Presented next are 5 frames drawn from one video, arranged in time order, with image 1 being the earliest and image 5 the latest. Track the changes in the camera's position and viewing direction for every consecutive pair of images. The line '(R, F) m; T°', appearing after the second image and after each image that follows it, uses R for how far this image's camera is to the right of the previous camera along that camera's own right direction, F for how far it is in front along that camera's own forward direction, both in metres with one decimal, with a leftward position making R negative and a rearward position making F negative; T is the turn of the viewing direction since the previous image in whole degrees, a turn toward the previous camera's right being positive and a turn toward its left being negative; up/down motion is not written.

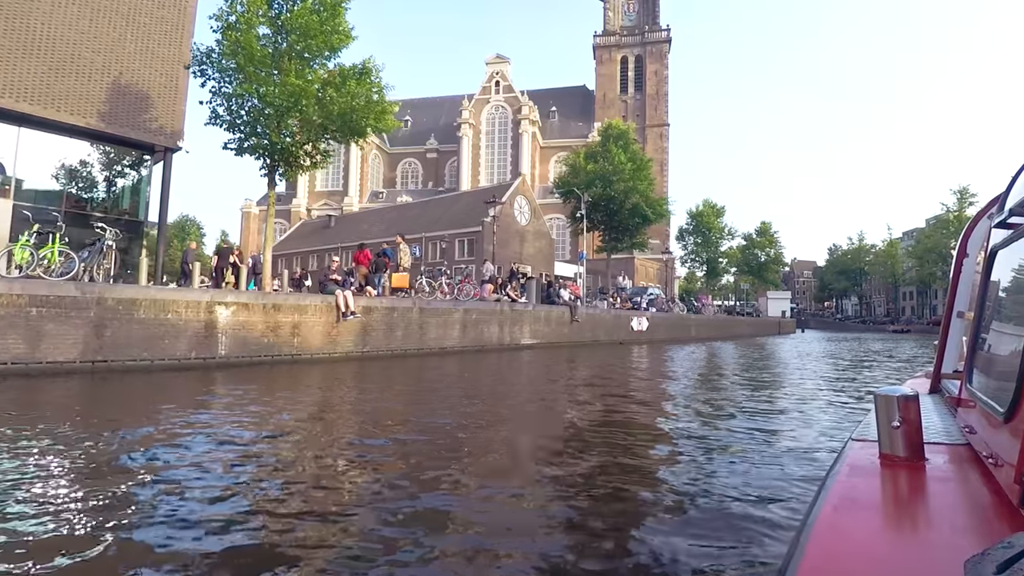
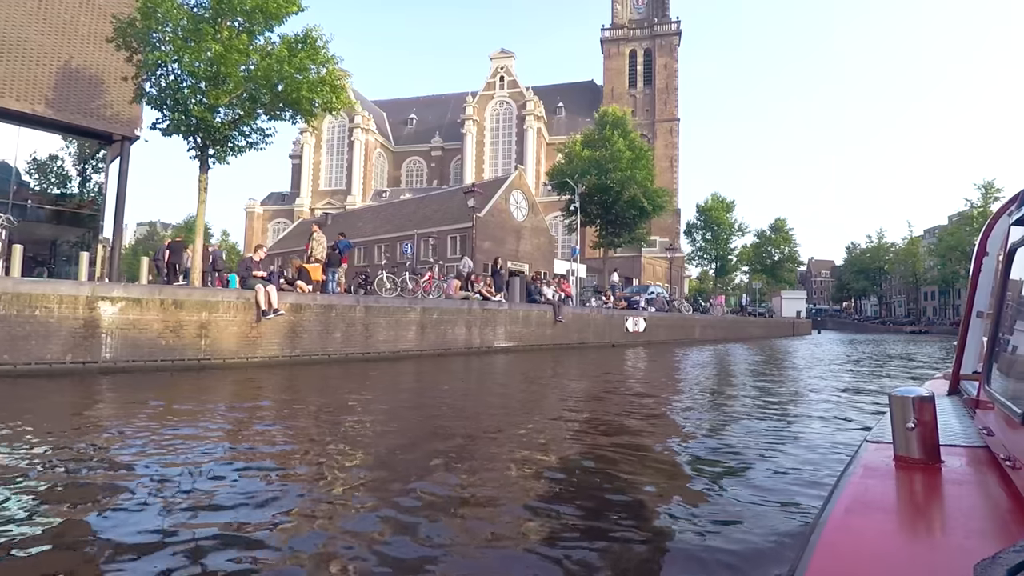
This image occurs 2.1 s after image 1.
(+1.1, +1.6) m; -2°
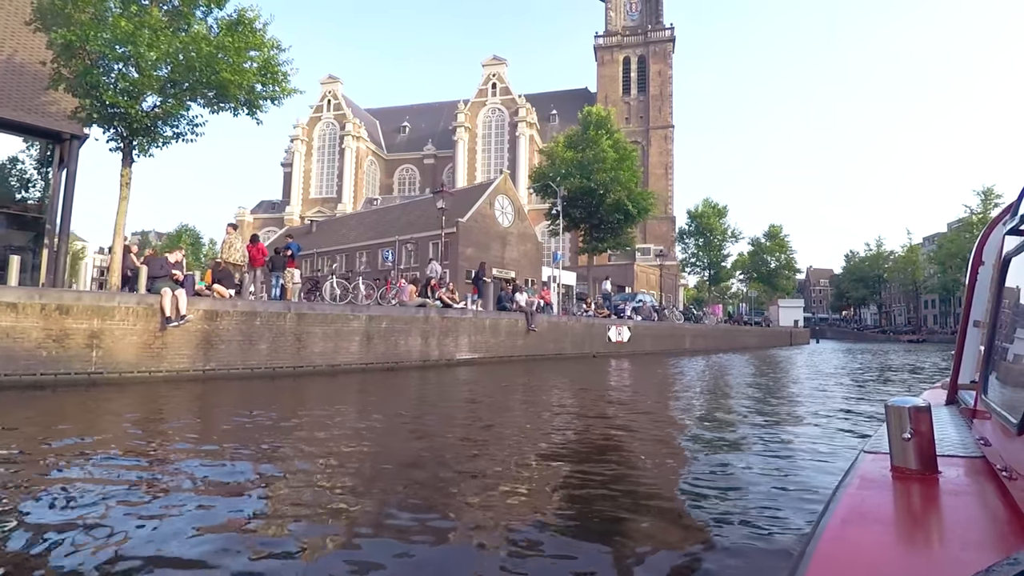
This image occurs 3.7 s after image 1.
(+0.9, +1.1) m; 0°
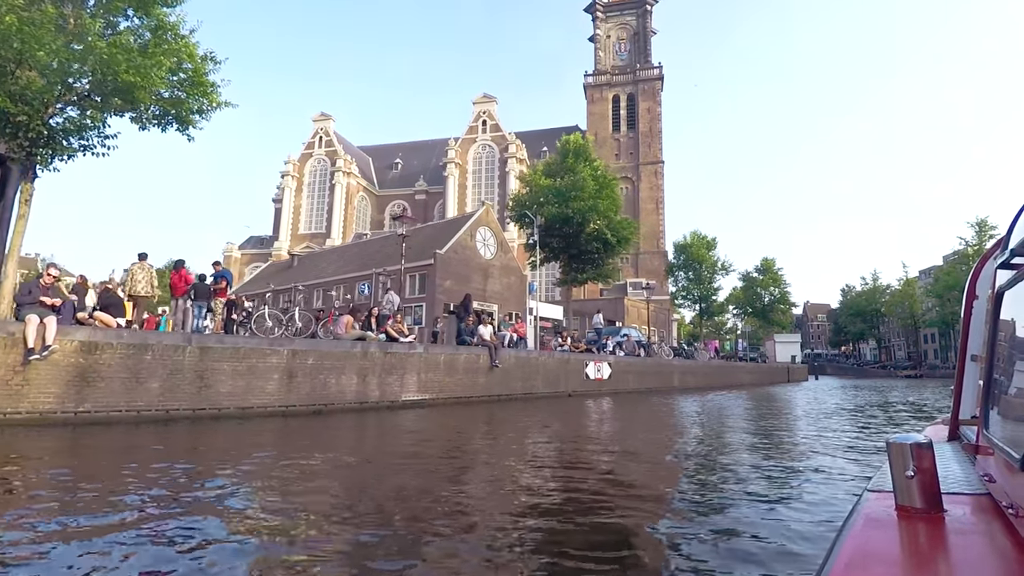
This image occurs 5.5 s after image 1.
(+1.0, +1.3) m; 0°
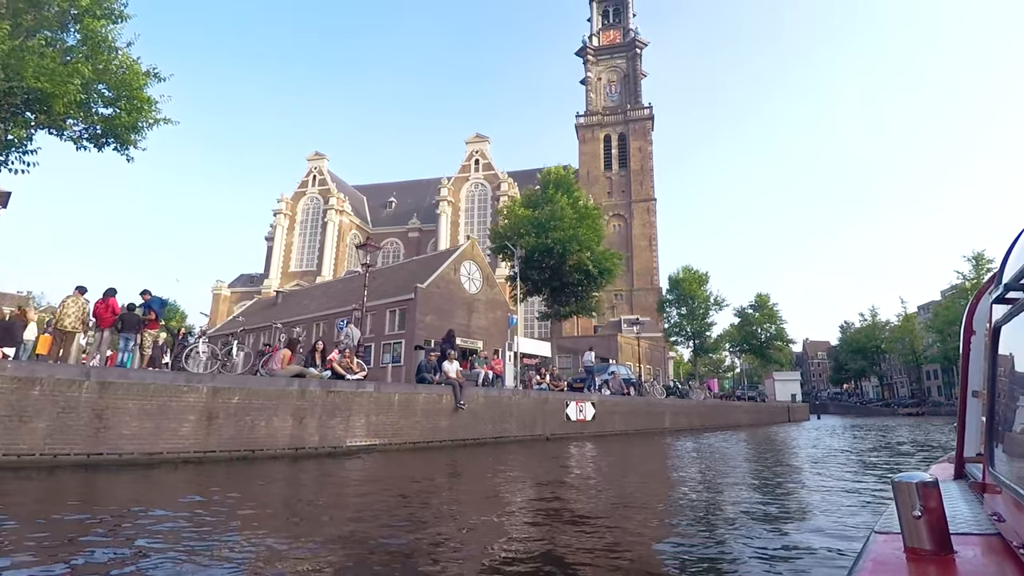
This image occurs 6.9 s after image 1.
(+0.8, +1.0) m; 0°
